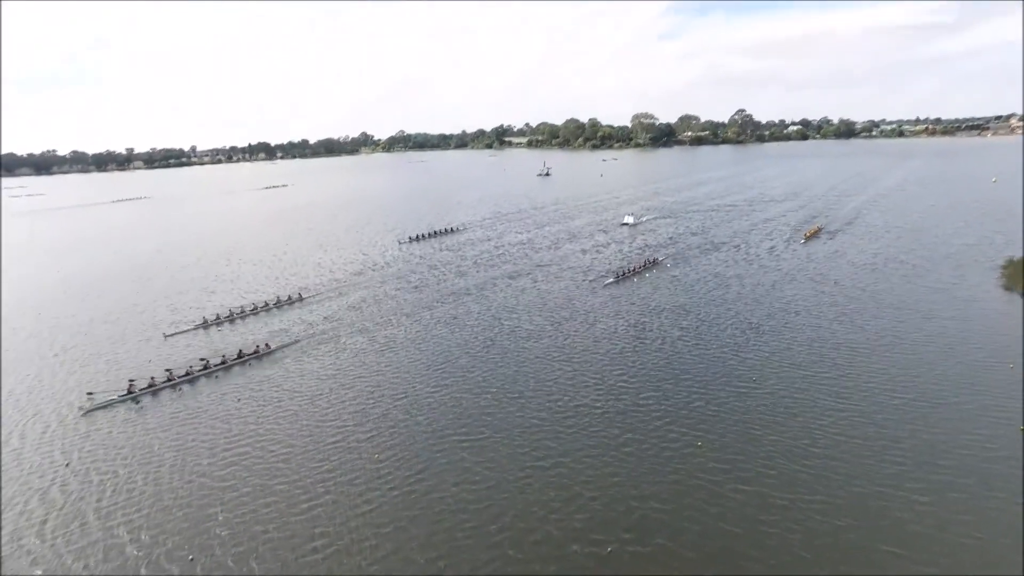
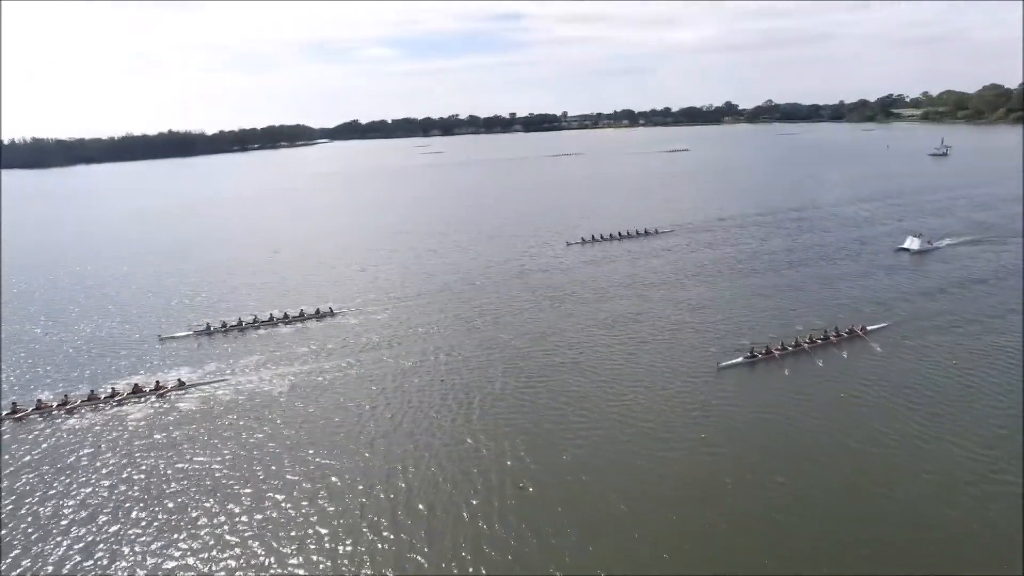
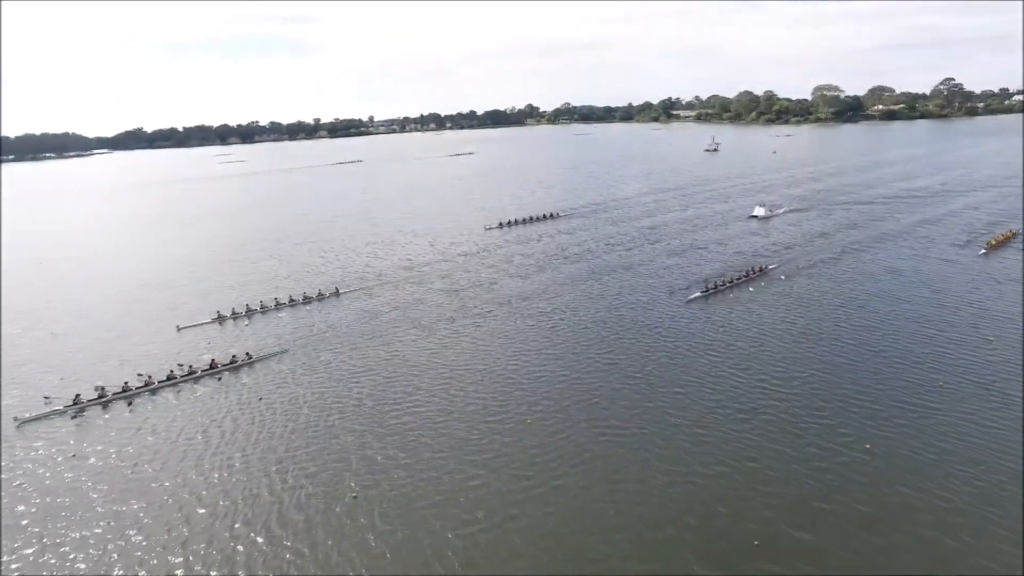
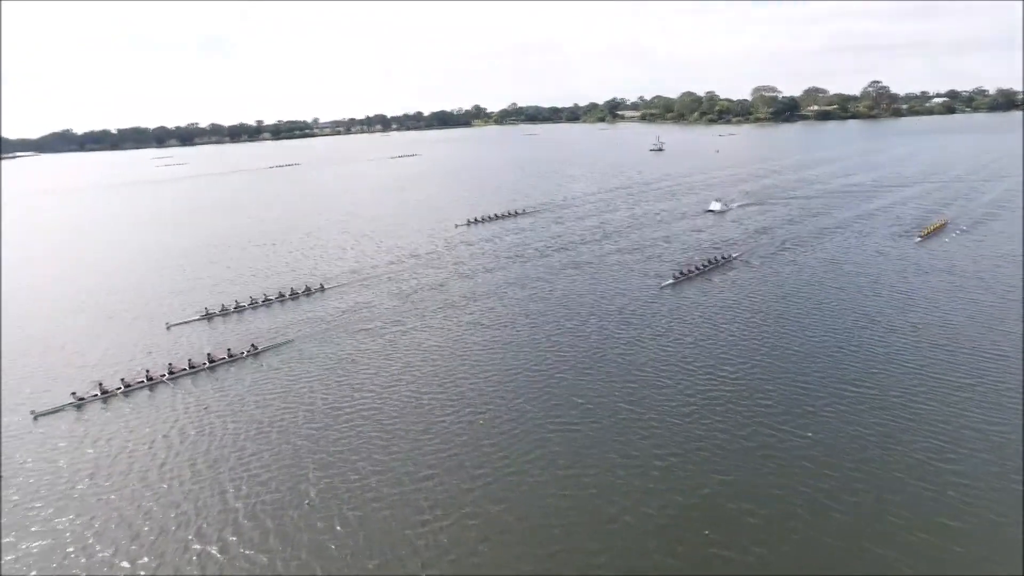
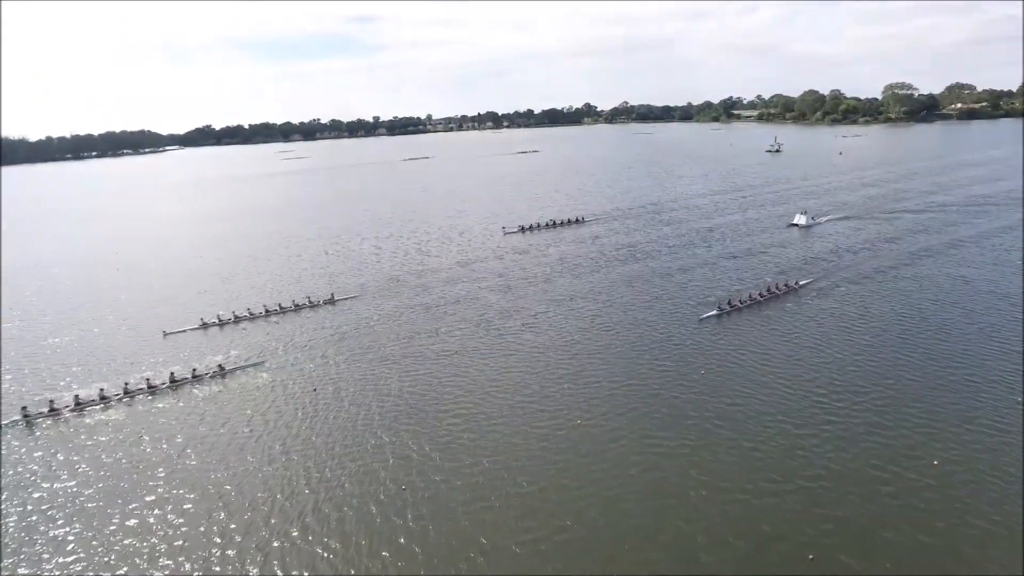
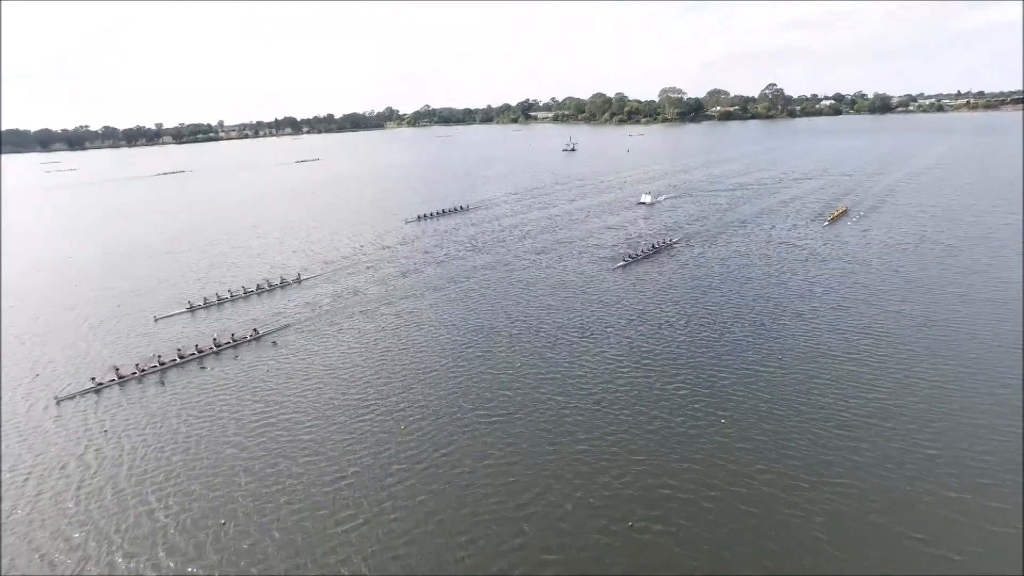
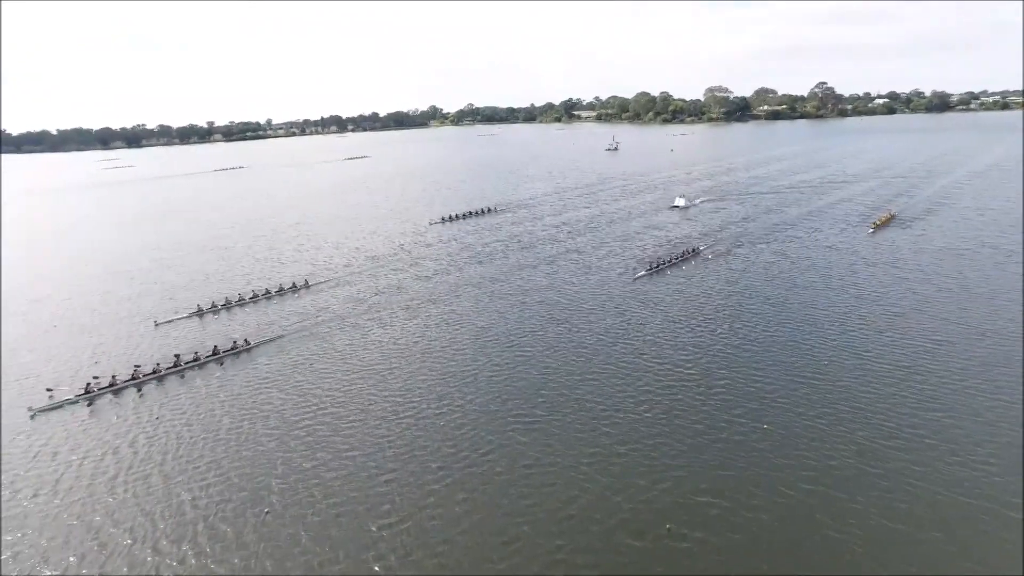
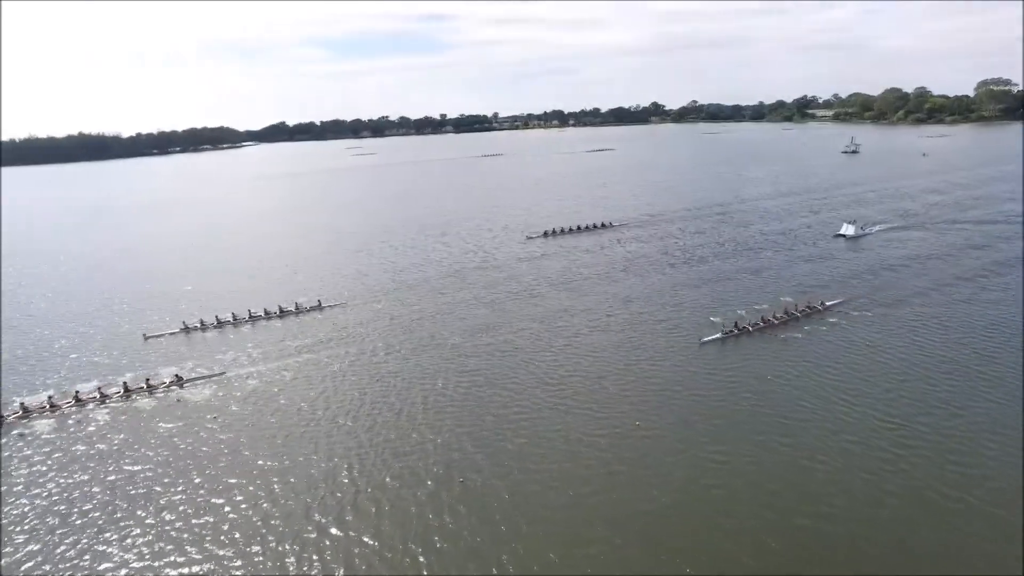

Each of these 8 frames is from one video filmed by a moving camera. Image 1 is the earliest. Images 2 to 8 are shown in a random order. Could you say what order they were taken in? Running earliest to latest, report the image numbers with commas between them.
6, 7, 4, 3, 5, 8, 2
